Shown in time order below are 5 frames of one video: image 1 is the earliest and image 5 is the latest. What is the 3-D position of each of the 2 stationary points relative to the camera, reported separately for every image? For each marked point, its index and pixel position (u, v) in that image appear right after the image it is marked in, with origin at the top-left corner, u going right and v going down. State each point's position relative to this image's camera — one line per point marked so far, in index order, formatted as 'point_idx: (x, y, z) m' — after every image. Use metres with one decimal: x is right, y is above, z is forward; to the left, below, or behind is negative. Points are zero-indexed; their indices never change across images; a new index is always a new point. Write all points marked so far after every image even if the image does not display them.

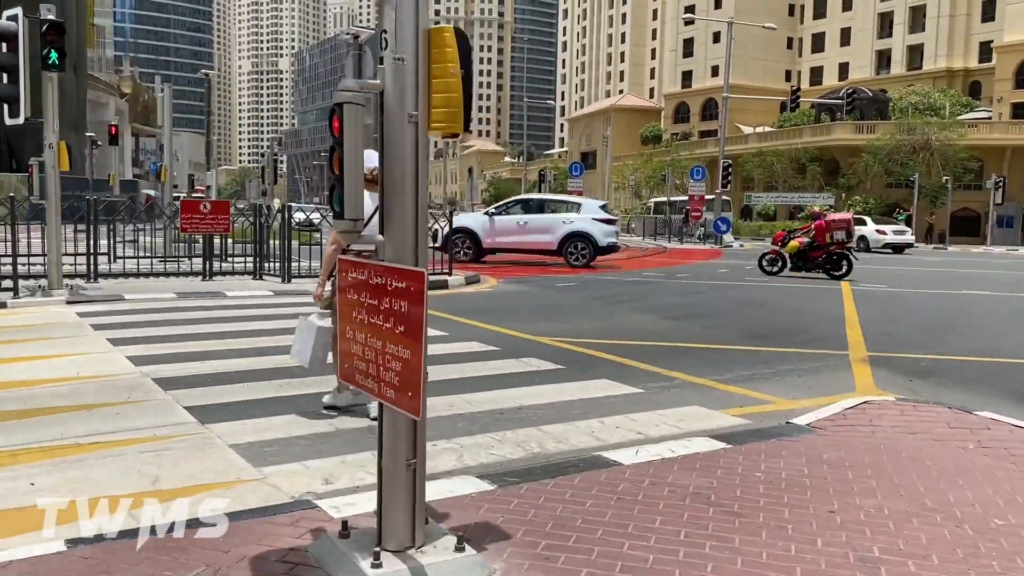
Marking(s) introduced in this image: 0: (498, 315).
0: (-0.1, -0.3, +11.3) m
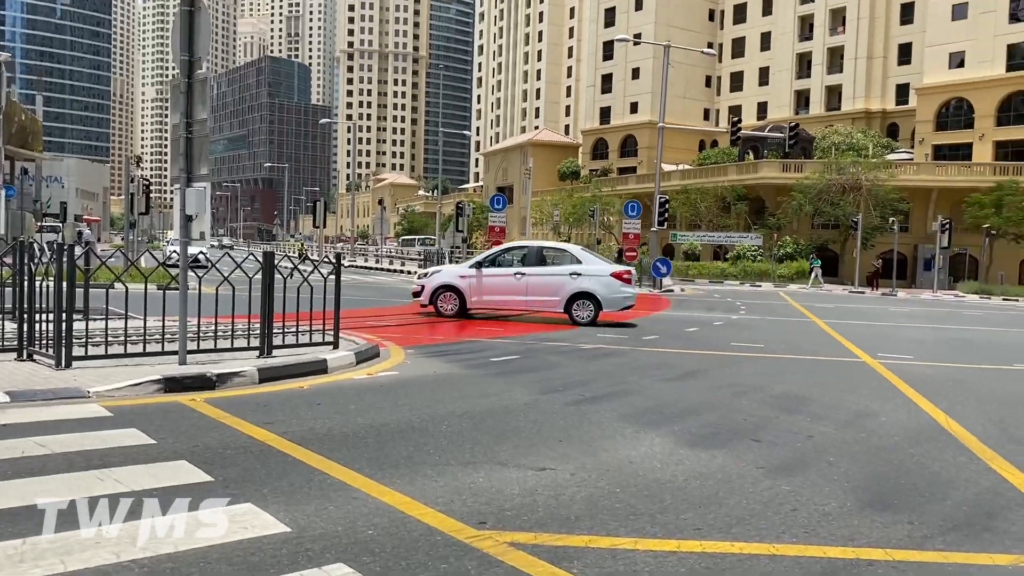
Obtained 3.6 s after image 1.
0: (-0.7, -1.1, +6.3) m
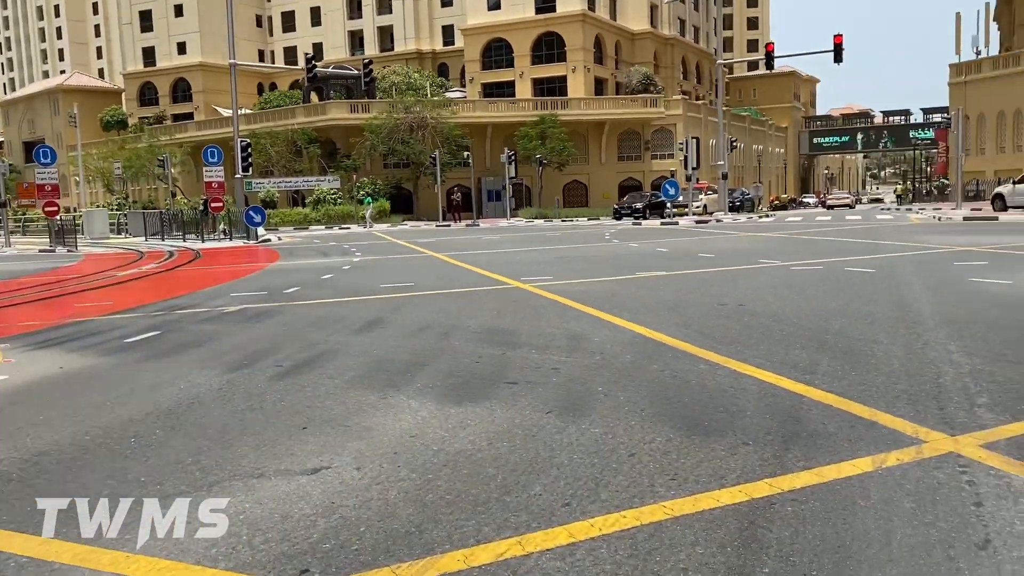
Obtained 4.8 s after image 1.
0: (-2.0, -1.0, +4.4) m
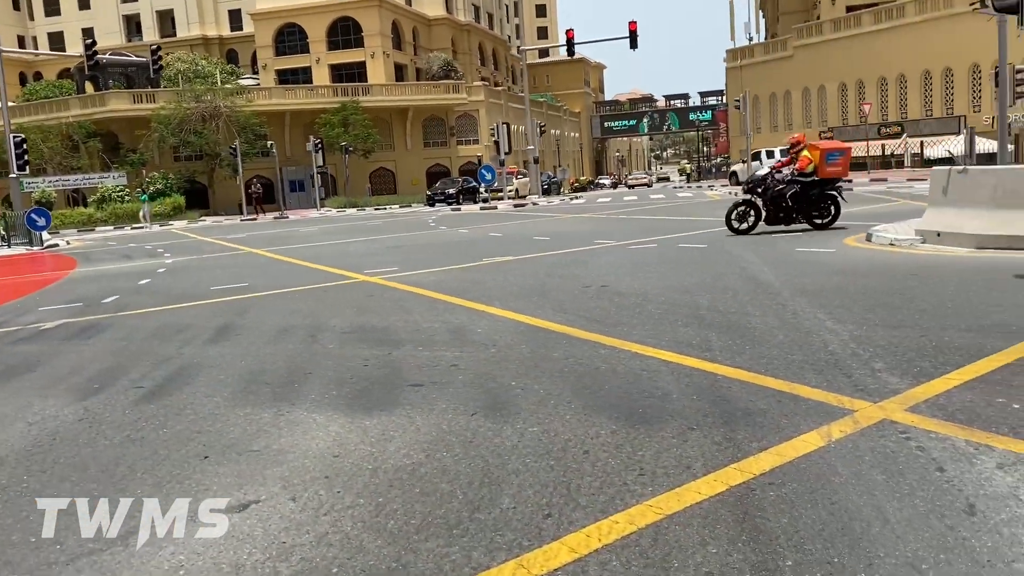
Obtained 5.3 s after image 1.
0: (-2.1, -1.1, +3.7) m
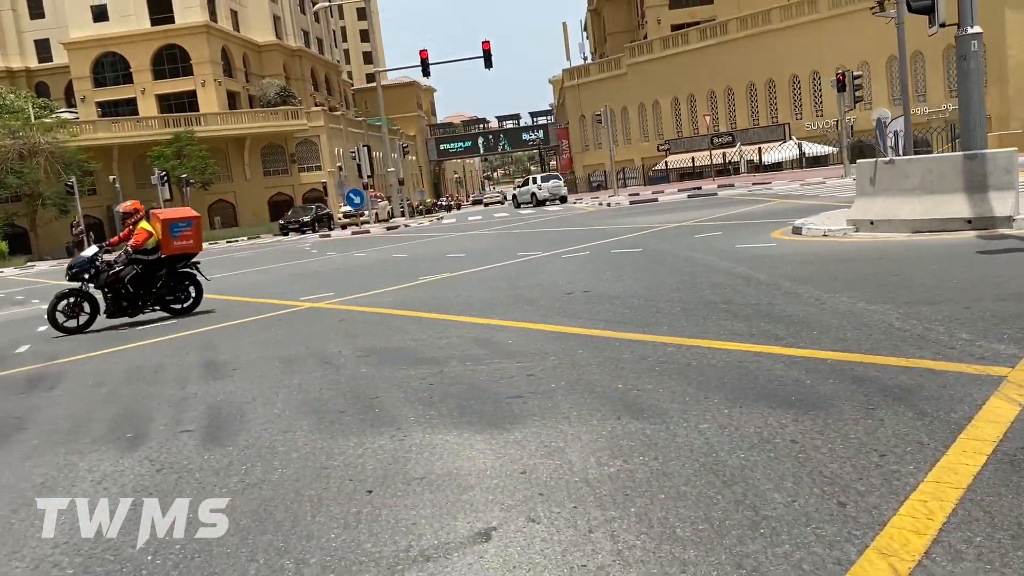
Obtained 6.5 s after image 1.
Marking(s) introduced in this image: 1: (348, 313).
0: (-1.0, -1.1, +3.1) m
1: (-2.0, -0.3, +10.8) m
